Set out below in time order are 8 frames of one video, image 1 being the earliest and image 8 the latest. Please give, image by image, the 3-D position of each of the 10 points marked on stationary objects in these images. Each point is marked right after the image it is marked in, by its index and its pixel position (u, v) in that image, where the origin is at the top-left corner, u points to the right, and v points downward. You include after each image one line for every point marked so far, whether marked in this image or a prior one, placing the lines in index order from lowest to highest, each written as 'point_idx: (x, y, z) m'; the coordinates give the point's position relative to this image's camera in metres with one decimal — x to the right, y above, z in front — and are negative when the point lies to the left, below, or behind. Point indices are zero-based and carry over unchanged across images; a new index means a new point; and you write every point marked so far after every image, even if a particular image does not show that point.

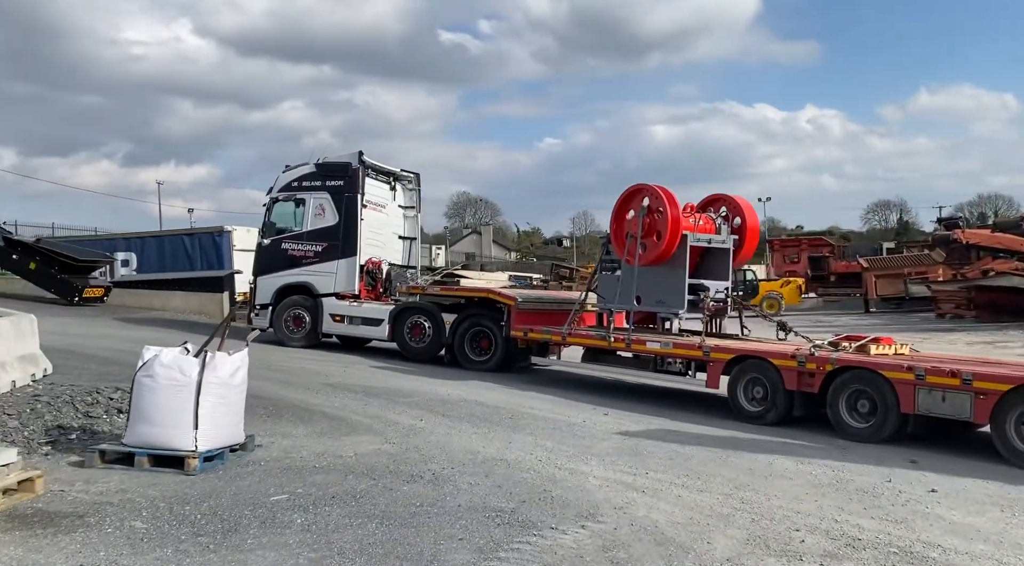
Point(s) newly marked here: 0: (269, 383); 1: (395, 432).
0: (-3.2, -1.3, +10.2) m
1: (-1.2, -1.6, +8.0) m
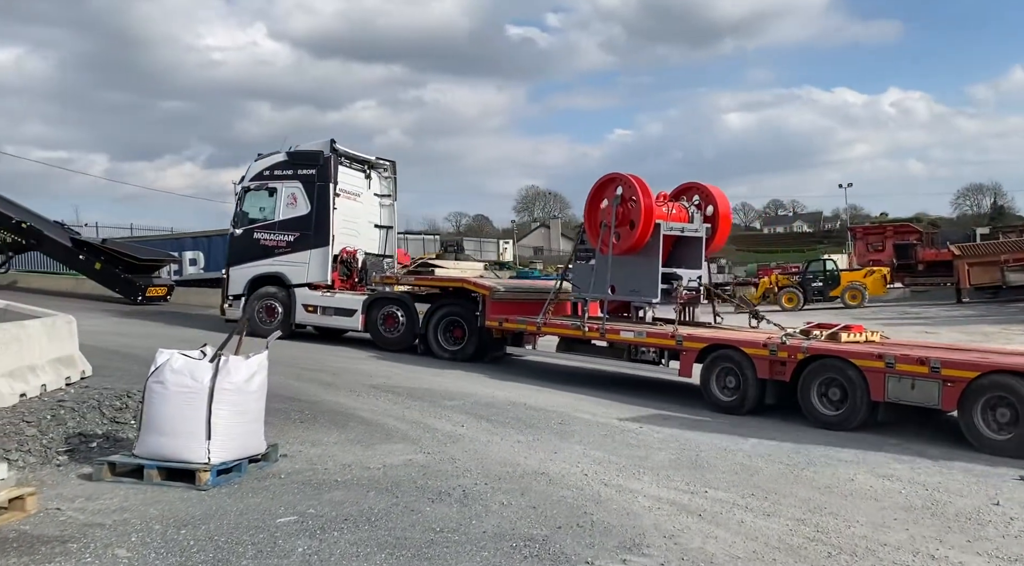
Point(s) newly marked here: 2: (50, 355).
0: (-2.6, -1.3, +9.8) m
1: (-0.8, -1.5, +7.4) m
2: (-4.8, -0.7, +8.0) m
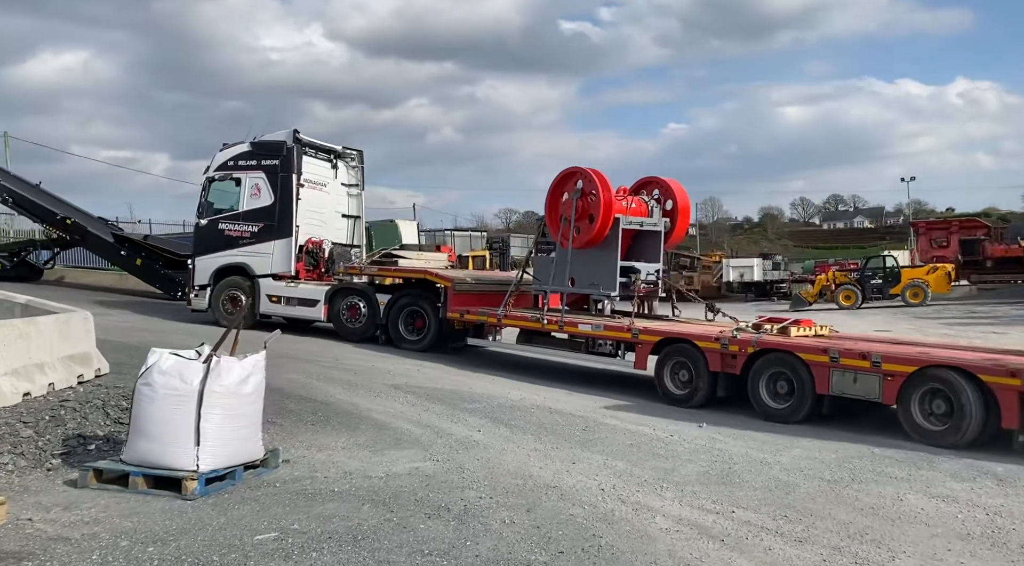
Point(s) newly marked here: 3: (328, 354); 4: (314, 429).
0: (-2.2, -1.2, +9.5) m
1: (-0.6, -1.5, +7.0) m
2: (-4.6, -0.7, +7.8) m
3: (-2.7, -1.0, +11.5) m
4: (-1.9, -1.4, +7.5) m
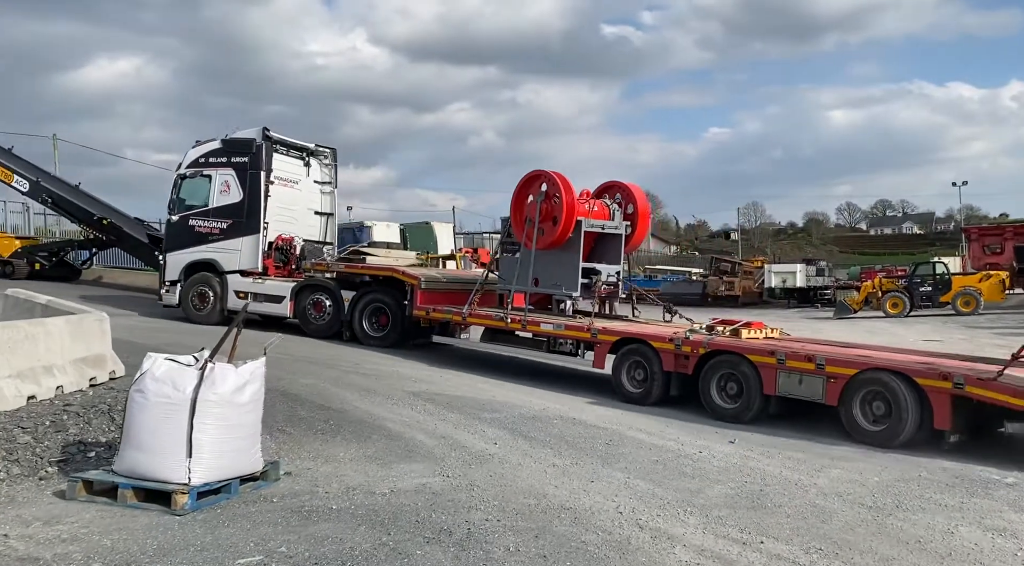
0: (-2.0, -1.3, +9.2) m
1: (-0.5, -1.5, +6.7) m
2: (-4.4, -0.7, +7.7) m
3: (-2.4, -1.1, +11.2) m
4: (-1.7, -1.5, +7.2) m
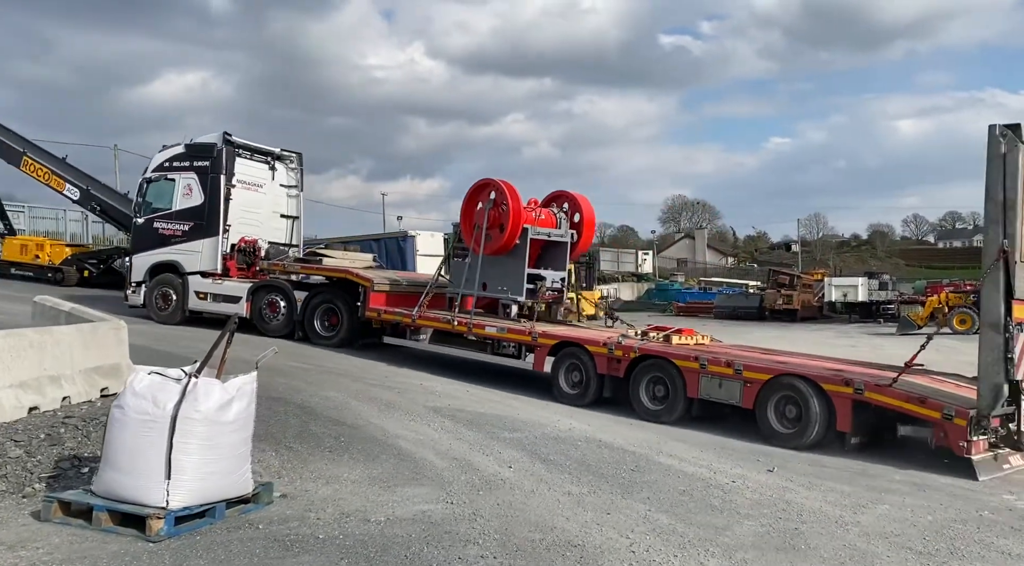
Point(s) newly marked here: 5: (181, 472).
0: (-1.7, -1.4, +8.9) m
1: (-0.4, -1.6, +6.2) m
2: (-4.2, -0.8, +7.5) m
3: (-1.9, -1.2, +10.9) m
4: (-1.6, -1.5, +6.8) m
5: (-2.1, -1.2, +4.8) m
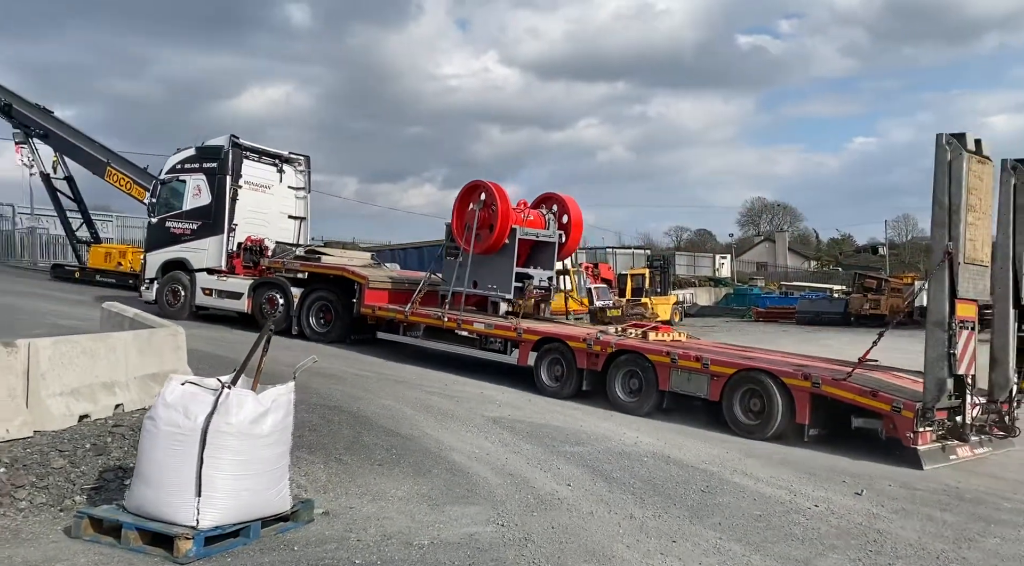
0: (-1.0, -1.5, +8.6) m
1: (+0.1, -1.7, +5.8) m
2: (-3.6, -0.9, +7.5) m
3: (-1.1, -1.3, +10.6) m
4: (-1.1, -1.6, +6.5) m
5: (-1.8, -1.2, +4.5) m
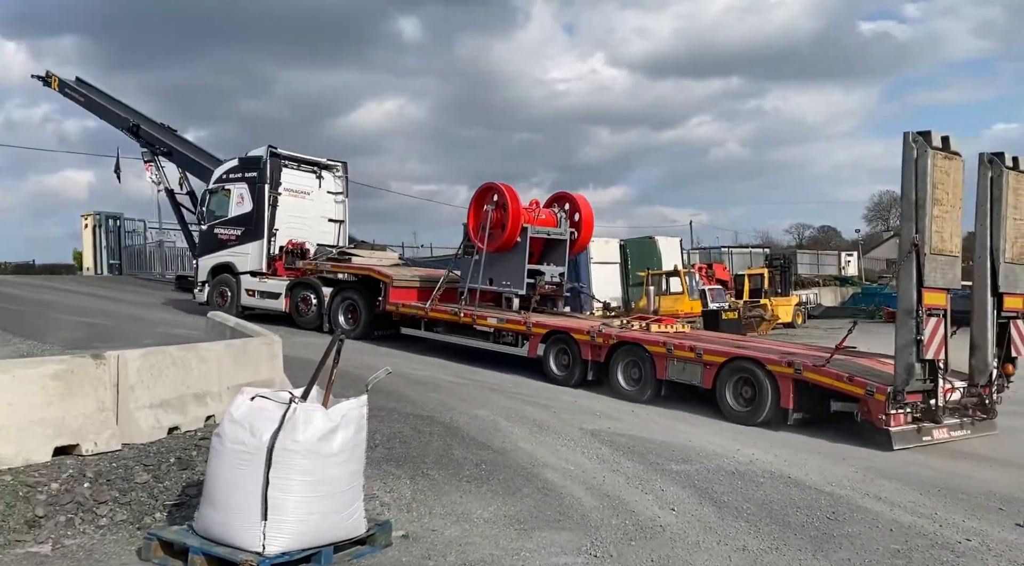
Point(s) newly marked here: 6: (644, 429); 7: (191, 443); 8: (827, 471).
0: (+0.1, -1.5, +8.1) m
1: (+0.7, -1.7, +5.2) m
2: (-2.7, -1.0, +7.4) m
3: (+0.3, -1.4, +10.1) m
4: (-0.3, -1.6, +6.1) m
5: (-1.3, -1.3, +4.2) m
6: (+1.5, -1.6, +8.2) m
7: (-2.6, -1.3, +6.2) m
8: (+2.8, -1.7, +6.8) m
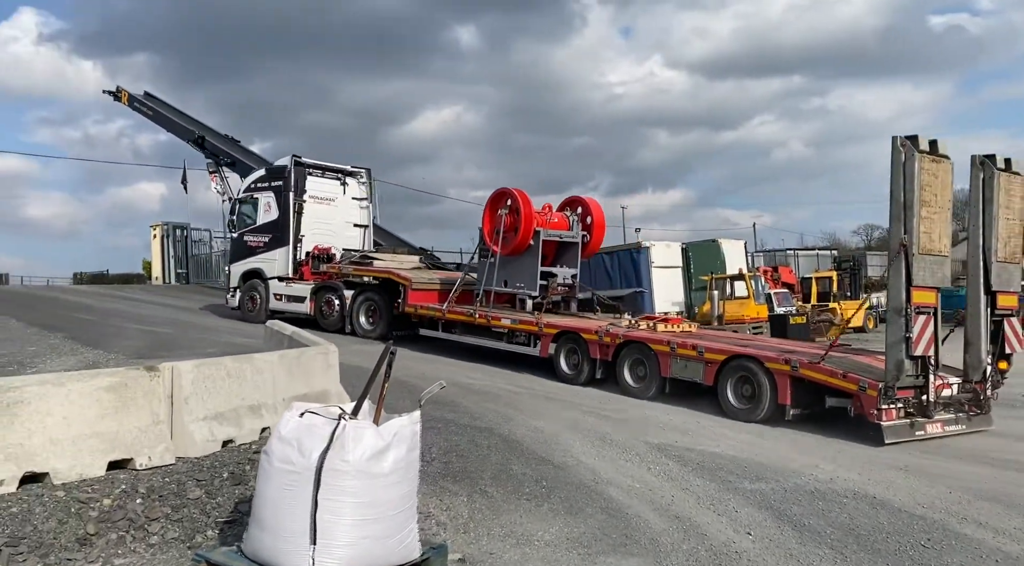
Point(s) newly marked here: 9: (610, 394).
0: (+0.7, -1.6, +7.8) m
1: (+1.1, -1.7, +4.8) m
2: (-2.1, -1.0, +7.3) m
3: (+1.1, -1.4, +9.8) m
4: (+0.1, -1.7, +5.8) m
5: (-1.0, -1.3, +4.0) m
6: (+2.1, -1.6, +7.7) m
7: (-2.1, -1.4, +6.1) m
8: (+3.3, -1.7, +6.3) m
9: (+1.5, -1.5, +9.8) m
